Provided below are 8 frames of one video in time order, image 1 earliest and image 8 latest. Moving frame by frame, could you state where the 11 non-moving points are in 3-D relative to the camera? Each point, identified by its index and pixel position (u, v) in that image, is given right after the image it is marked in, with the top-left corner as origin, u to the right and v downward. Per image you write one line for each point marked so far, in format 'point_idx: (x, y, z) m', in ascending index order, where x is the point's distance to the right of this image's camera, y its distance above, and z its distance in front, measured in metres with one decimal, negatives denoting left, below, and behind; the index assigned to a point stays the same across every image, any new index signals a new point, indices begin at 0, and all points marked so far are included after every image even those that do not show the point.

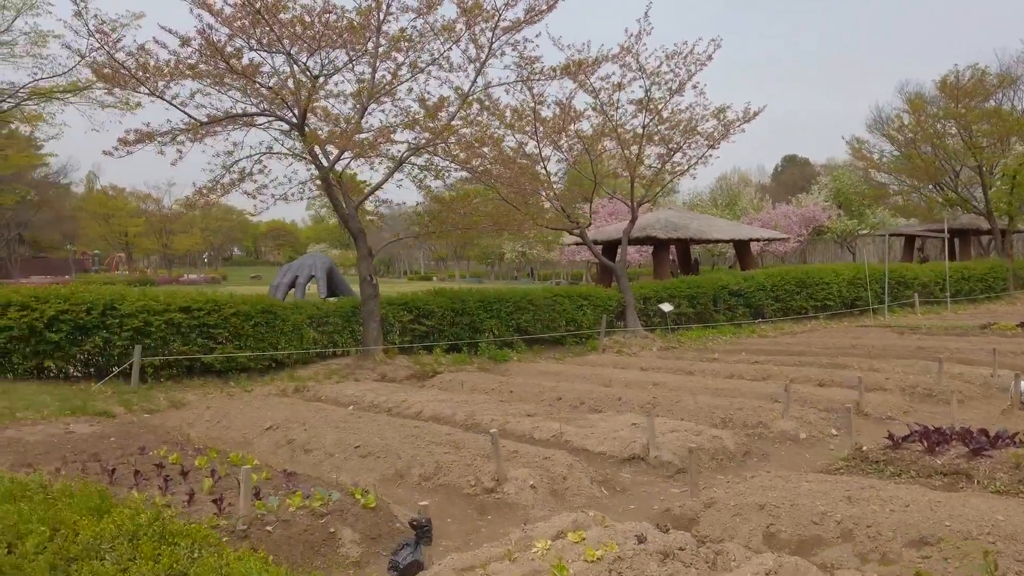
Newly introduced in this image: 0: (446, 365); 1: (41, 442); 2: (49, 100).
0: (-1.2, -1.4, +13.4) m
1: (-4.3, -1.4, +6.9) m
2: (-10.7, +4.3, +17.3) m
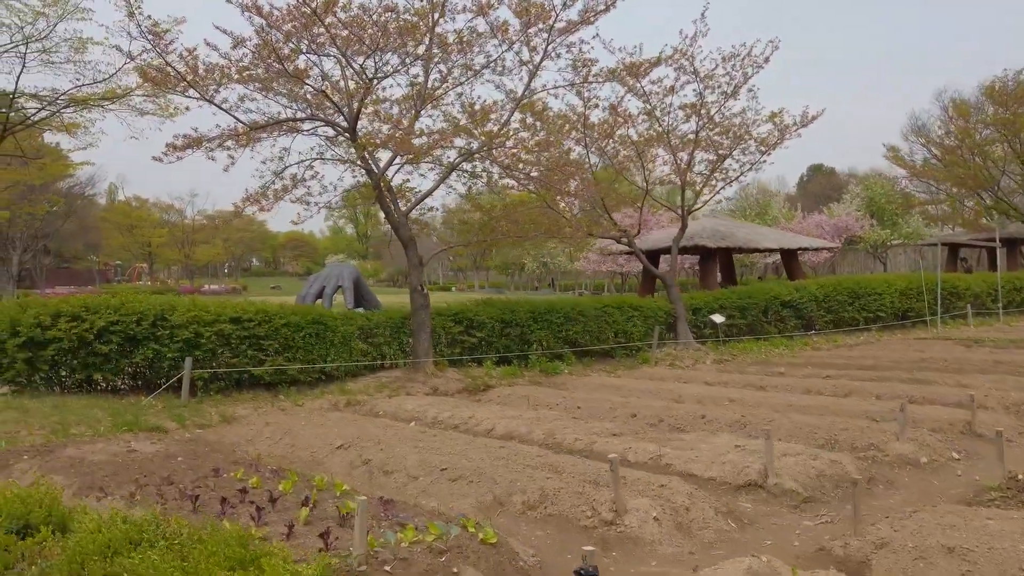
0: (-0.2, -1.6, +12.9) m
1: (-3.5, -1.5, +6.5) m
2: (-9.7, +4.1, +17.1) m
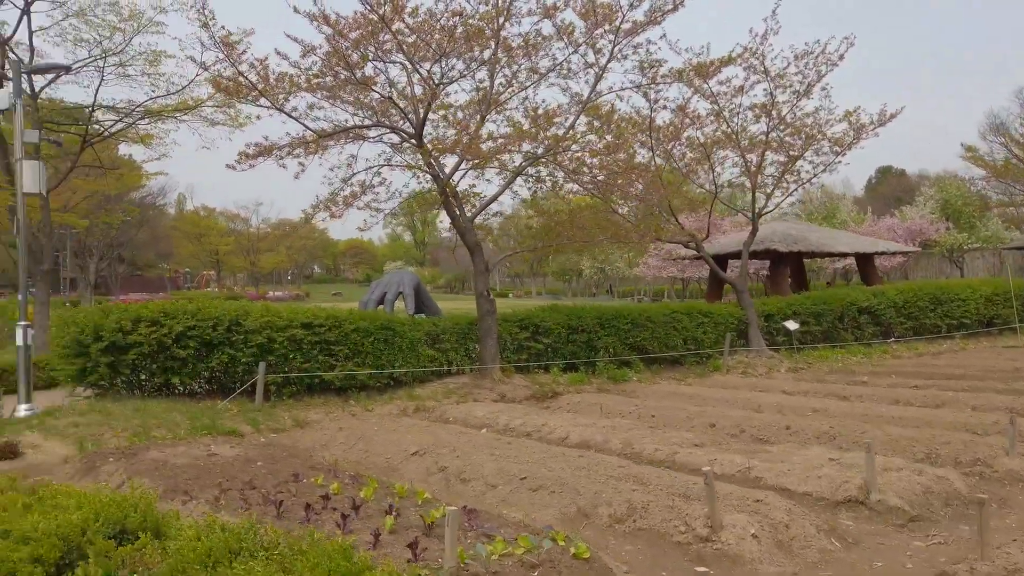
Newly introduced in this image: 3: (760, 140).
0: (+0.9, -1.6, +12.7) m
1: (-2.8, -1.5, +6.6) m
2: (-8.2, +4.0, +17.6) m
3: (+5.1, +3.1, +15.5) m
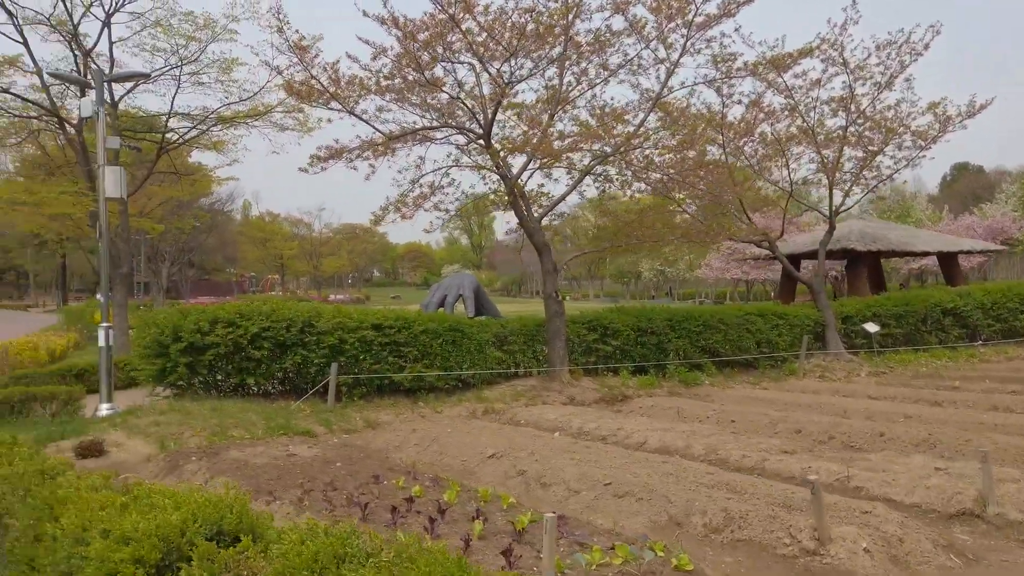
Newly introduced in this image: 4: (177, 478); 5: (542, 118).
0: (+2.1, -1.7, +12.4) m
1: (-2.1, -1.5, +6.6) m
2: (-6.7, +3.9, +18.0) m
3: (+6.5, +3.0, +14.9) m
4: (-2.9, -1.7, +6.6) m
5: (+0.5, +2.7, +12.0) m
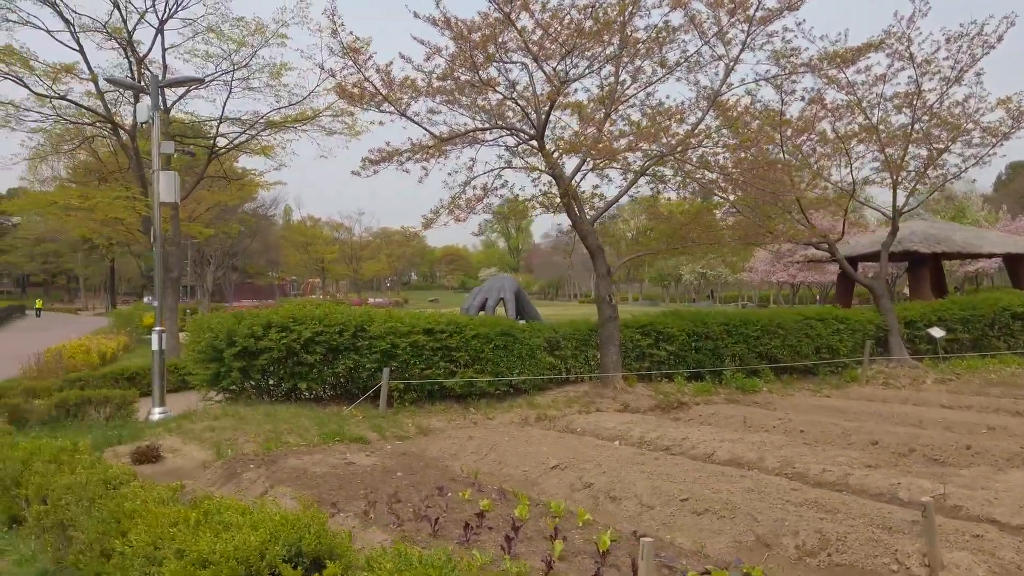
0: (+2.9, -1.7, +12.1) m
1: (-1.6, -1.6, +6.4) m
2: (-5.5, +3.8, +18.1) m
3: (+7.4, +3.0, +14.3) m
4: (-2.4, -1.7, +6.4) m
5: (+1.3, +2.7, +11.8) m
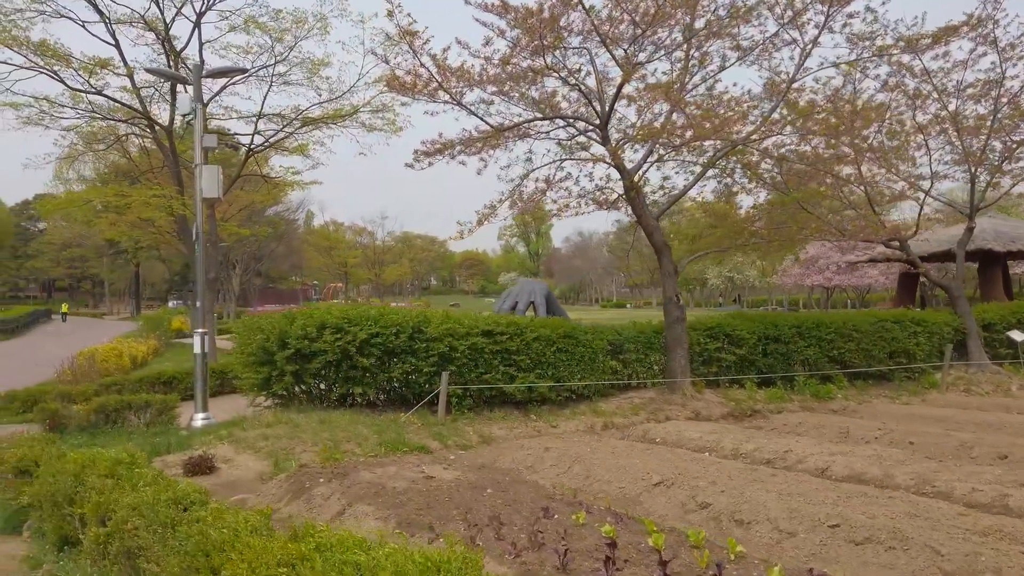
0: (+3.8, -1.7, +11.3) m
1: (-0.8, -1.5, +5.7) m
2: (-4.5, +3.8, +17.5) m
3: (+8.4, +3.0, +13.4) m
4: (-1.6, -1.7, +5.8) m
5: (+2.2, +2.7, +11.0) m
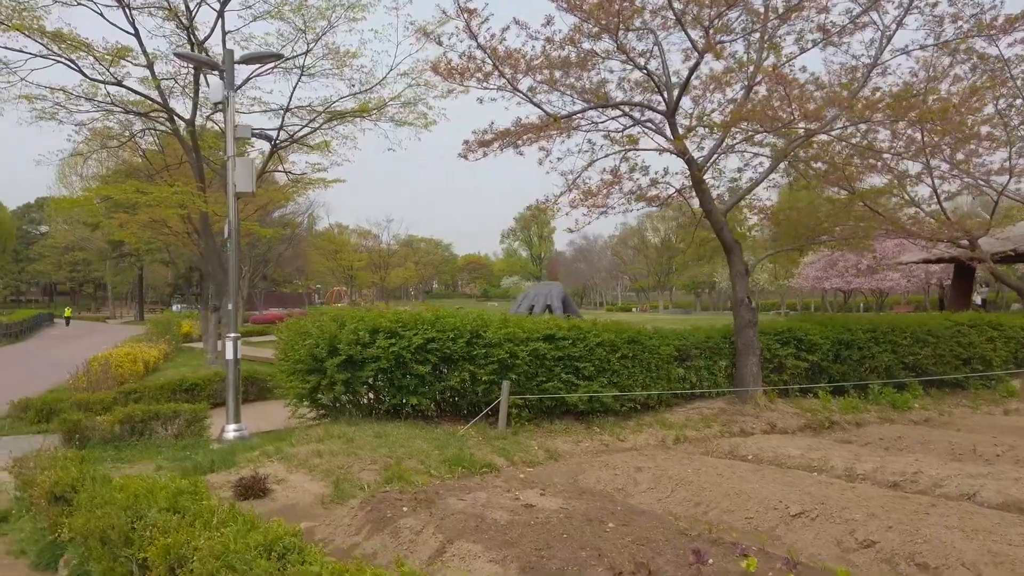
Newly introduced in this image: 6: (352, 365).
0: (+4.6, -1.7, +10.4) m
1: (0.0, -1.5, +4.9) m
2: (-3.7, +3.7, +16.7) m
3: (+9.2, +2.9, +12.6) m
4: (-0.8, -1.6, +4.9) m
5: (+3.0, +2.7, +10.2) m
6: (-1.9, -0.9, +8.9) m
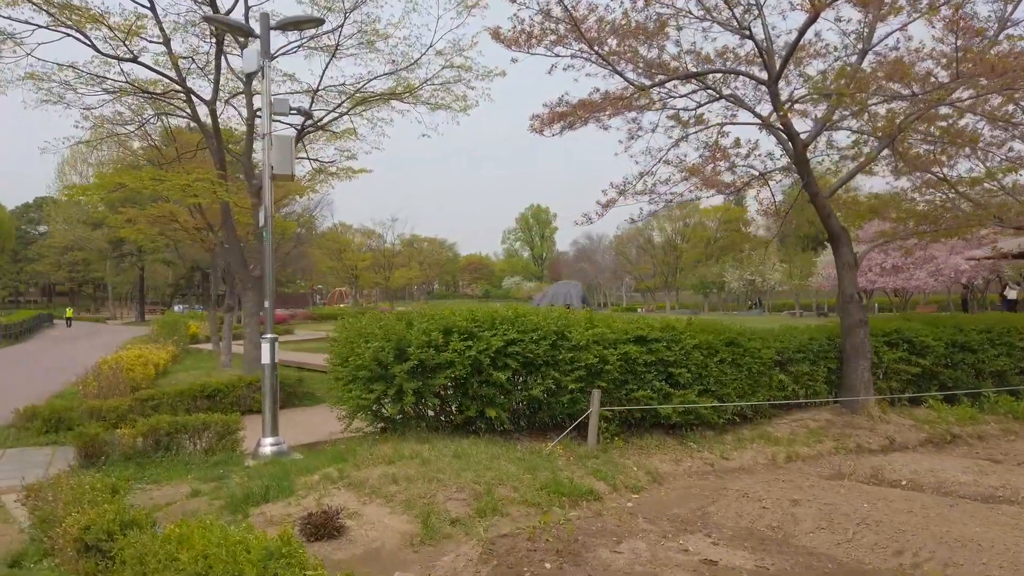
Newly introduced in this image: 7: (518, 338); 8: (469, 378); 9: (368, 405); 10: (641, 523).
0: (+5.6, -1.7, +9.2) m
1: (+1.0, -1.5, +3.6) m
2: (-2.7, +3.8, +15.4) m
3: (+10.1, +3.0, +11.4) m
4: (+0.2, -1.6, +3.7) m
5: (+4.0, +2.7, +9.0) m
6: (-1.0, -0.8, +7.6) m
7: (0.0, -0.5, +7.6) m
8: (-0.5, -0.9, +7.6) m
9: (-1.6, -1.2, +7.7) m
10: (+0.9, -1.6, +5.1) m
